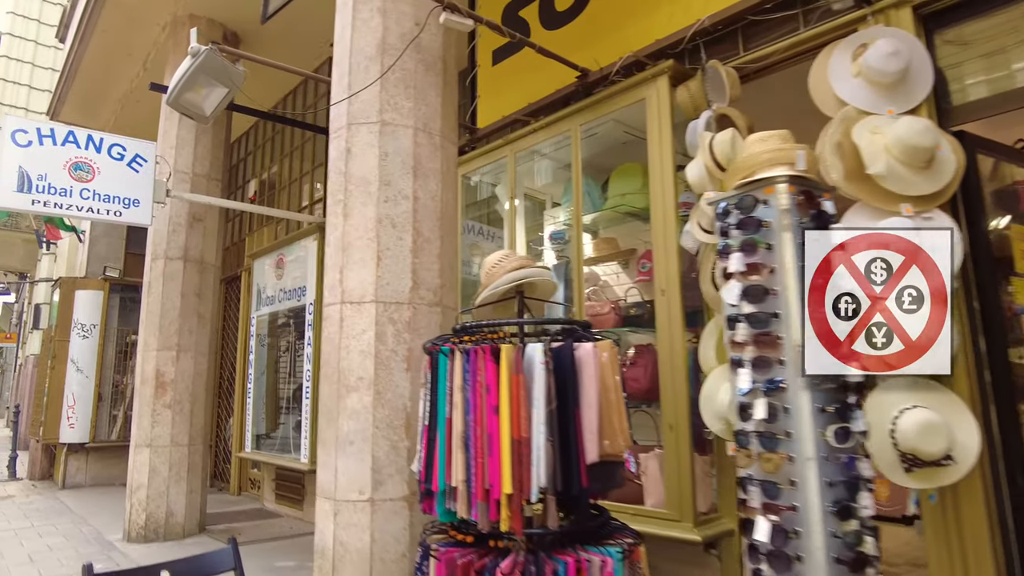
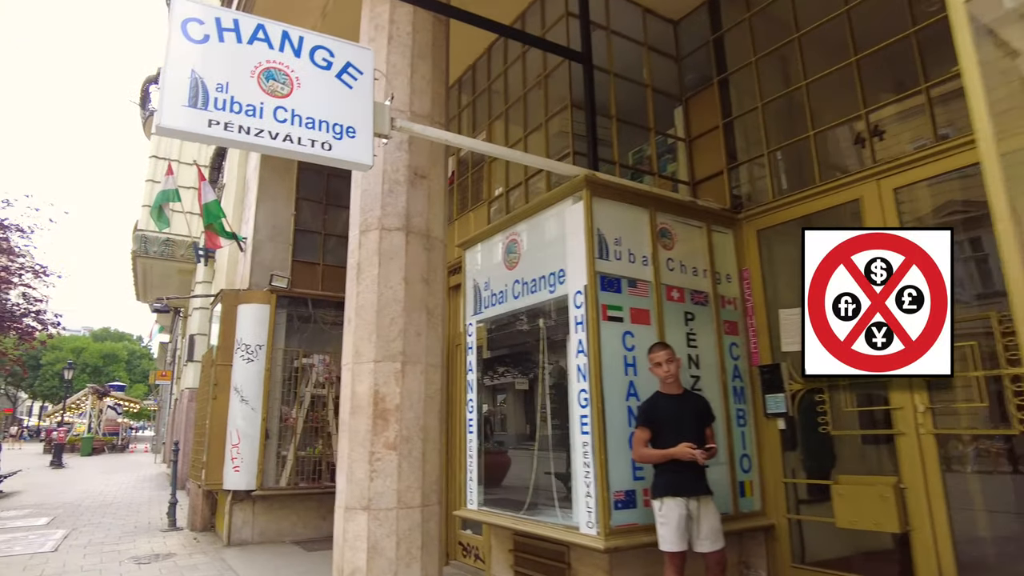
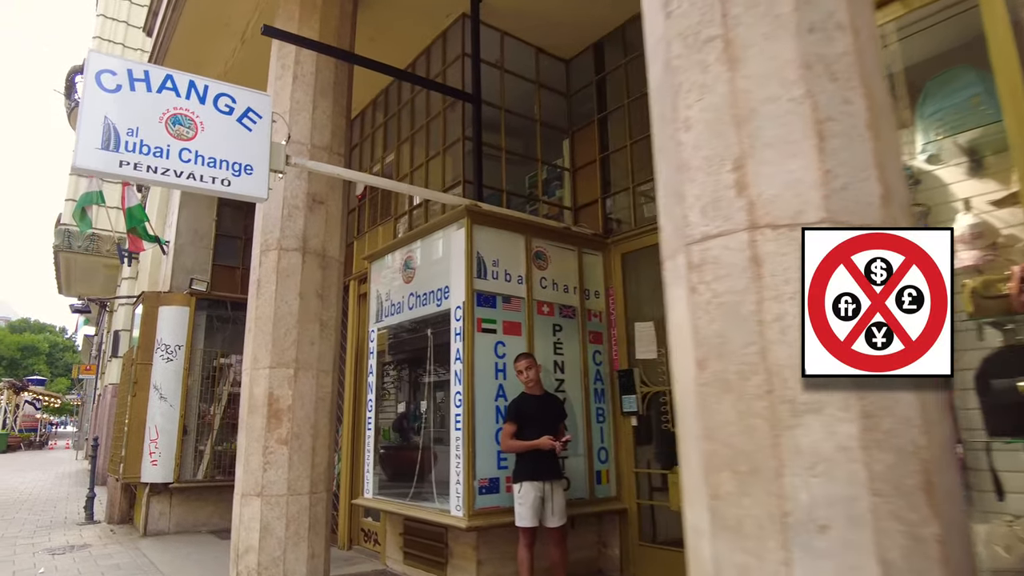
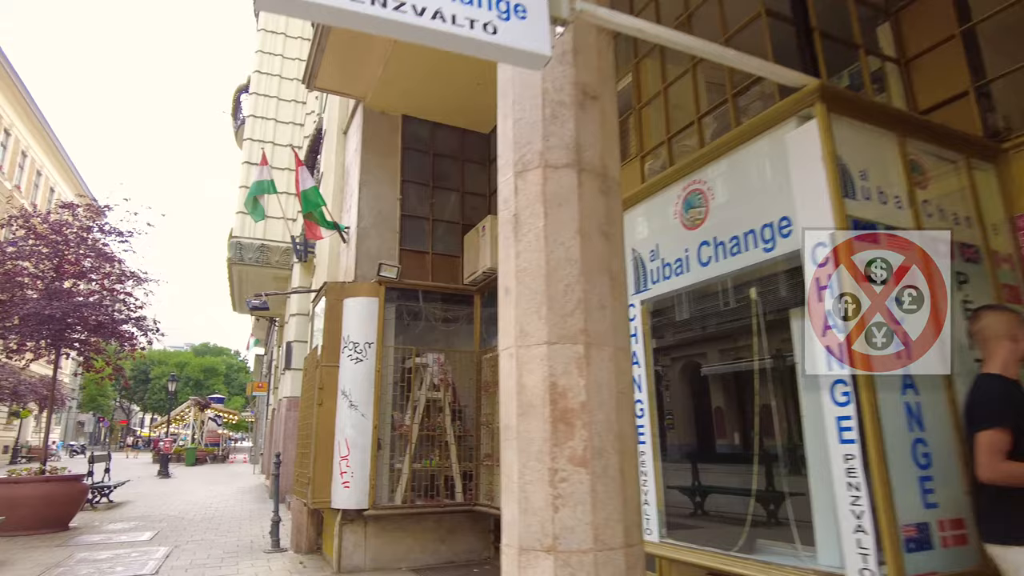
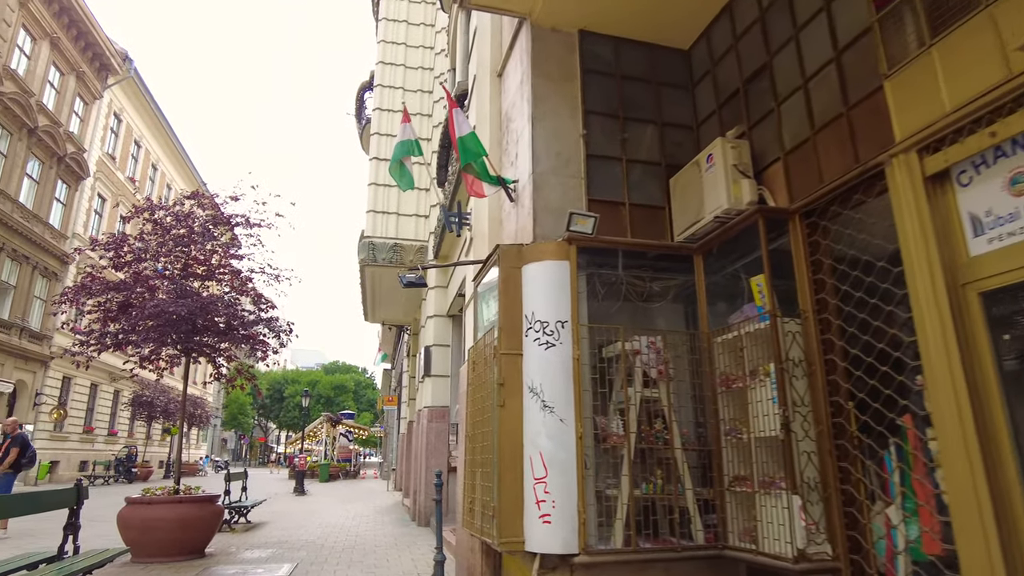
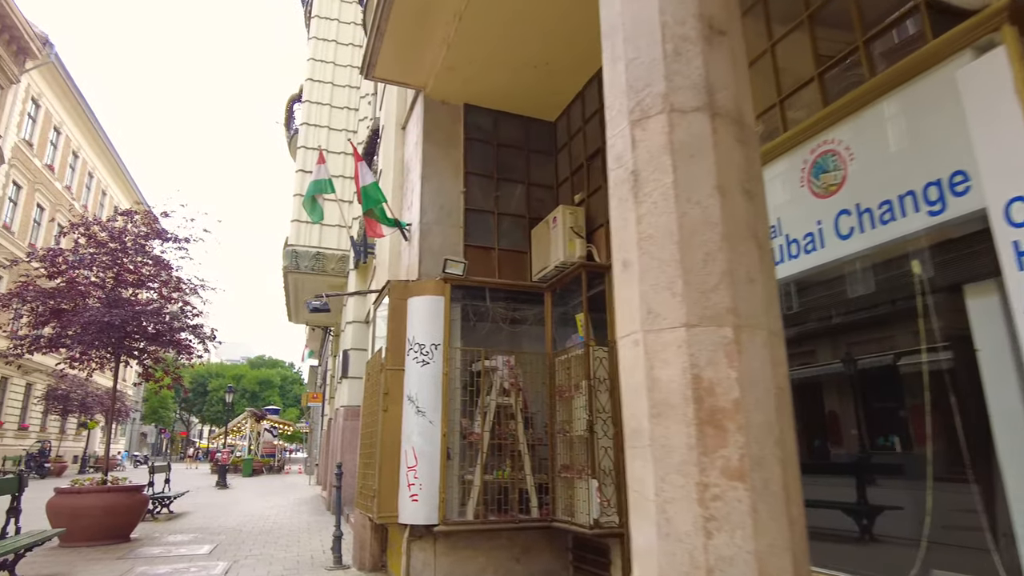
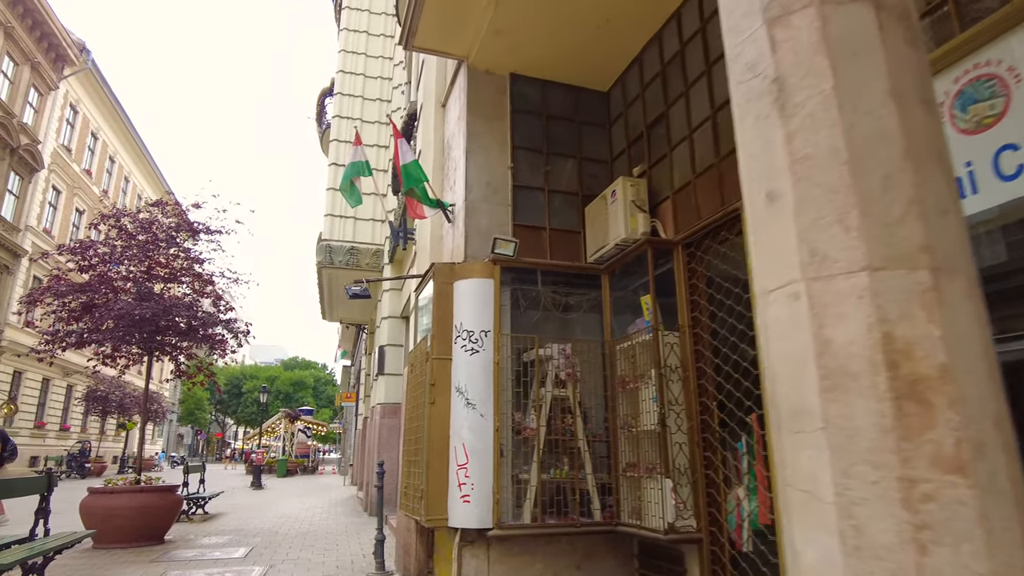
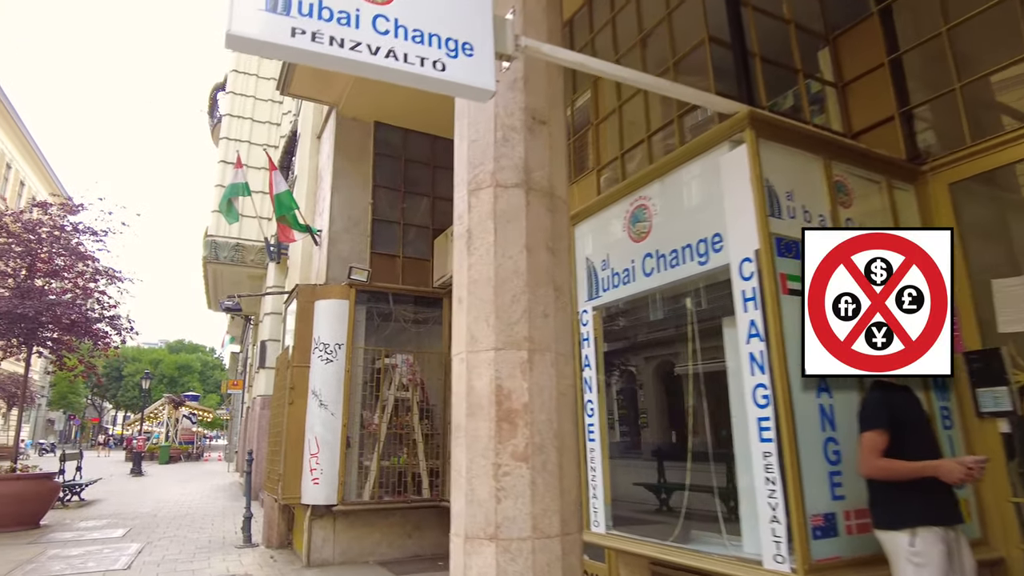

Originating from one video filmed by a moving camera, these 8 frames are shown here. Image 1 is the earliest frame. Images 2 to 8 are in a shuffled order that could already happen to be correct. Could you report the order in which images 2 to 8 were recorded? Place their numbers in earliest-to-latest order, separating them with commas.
3, 2, 8, 4, 6, 7, 5
